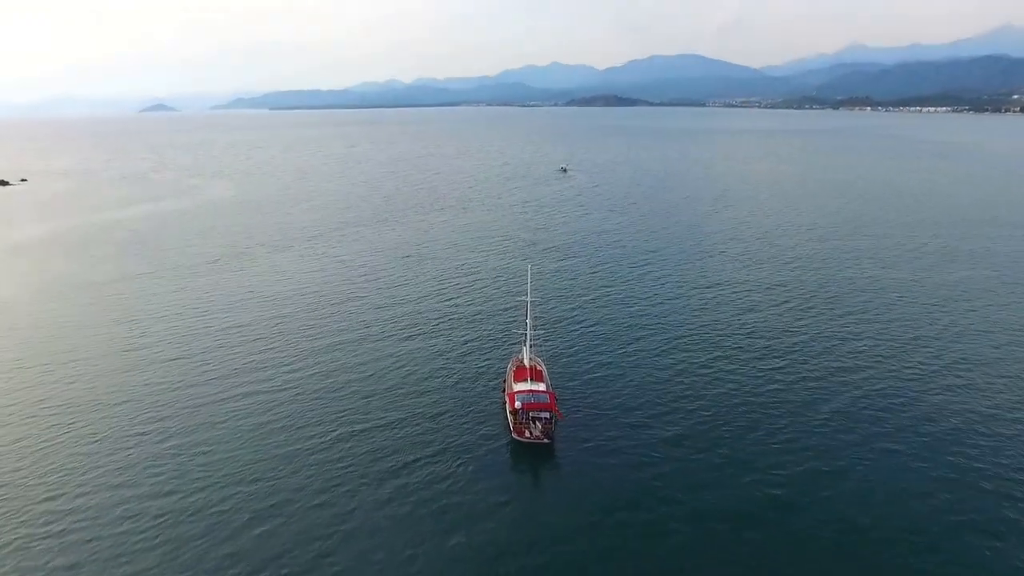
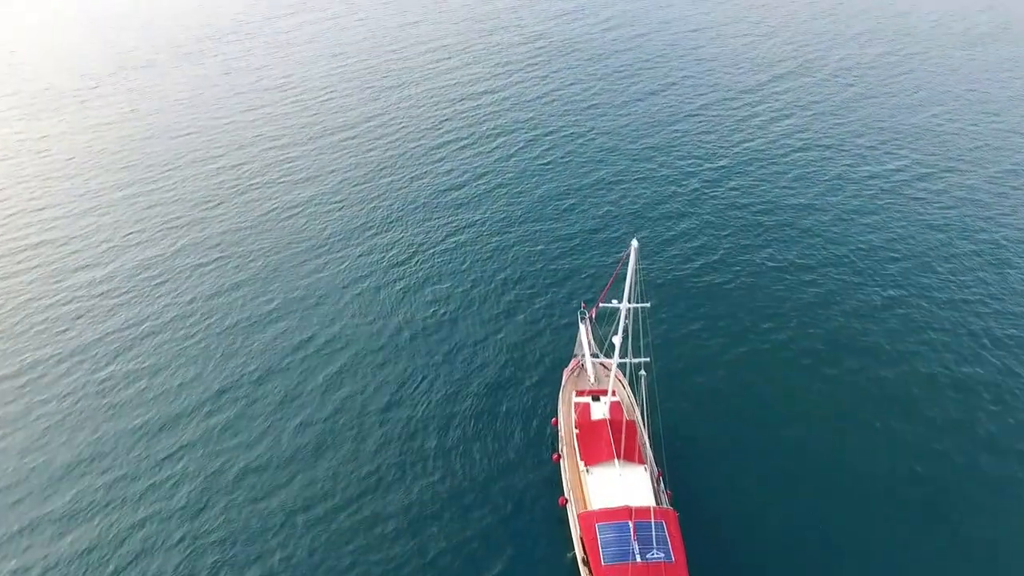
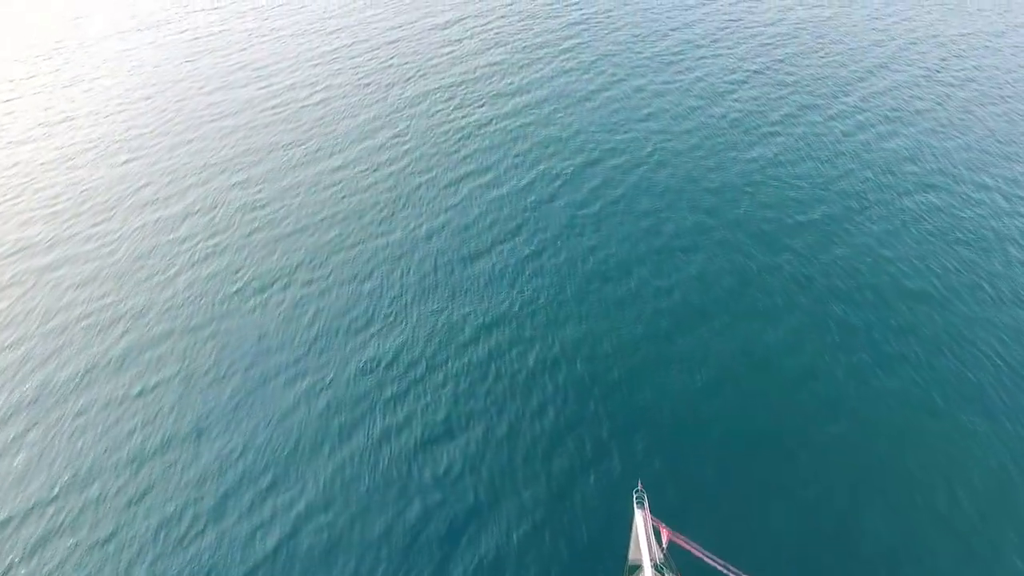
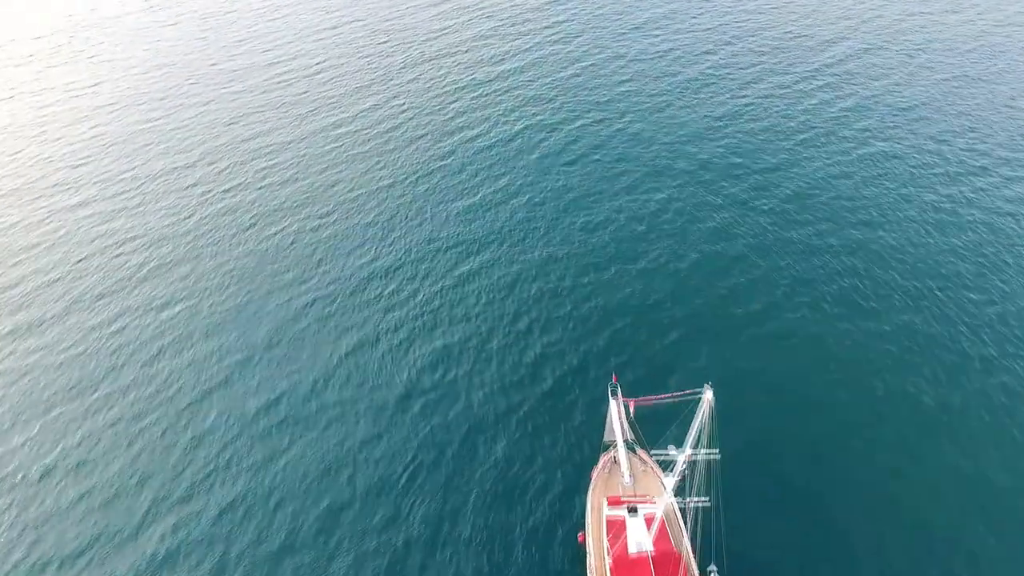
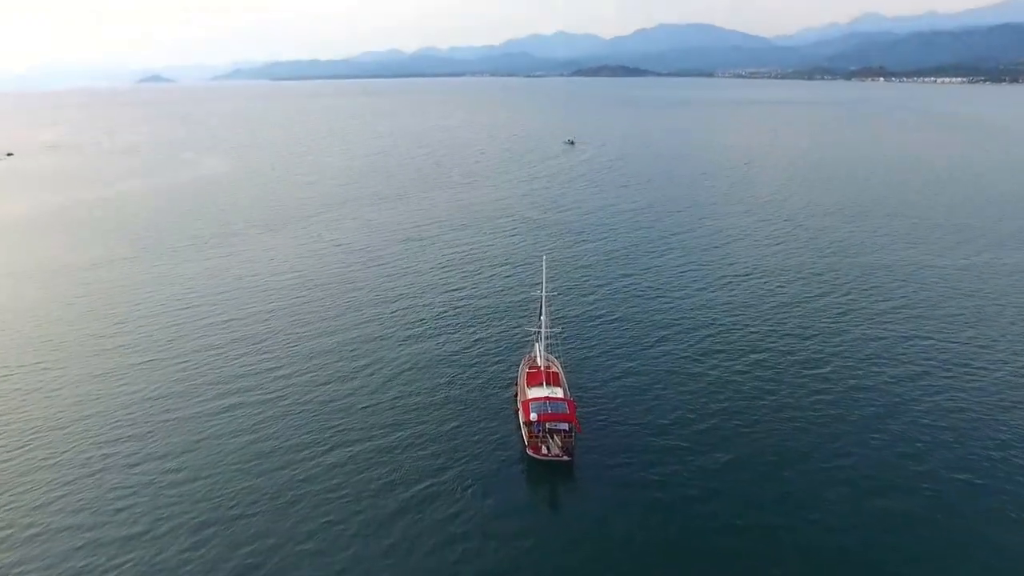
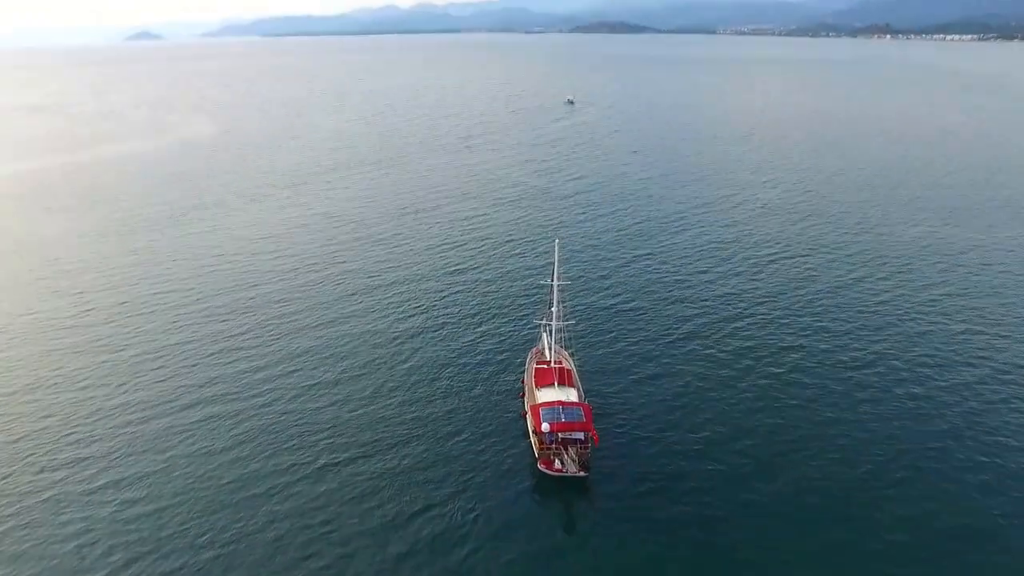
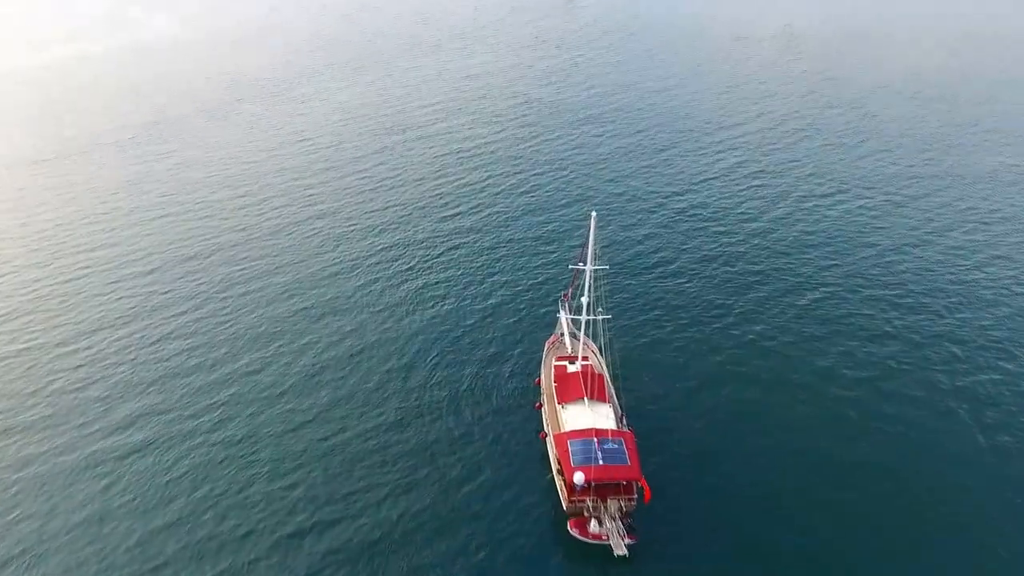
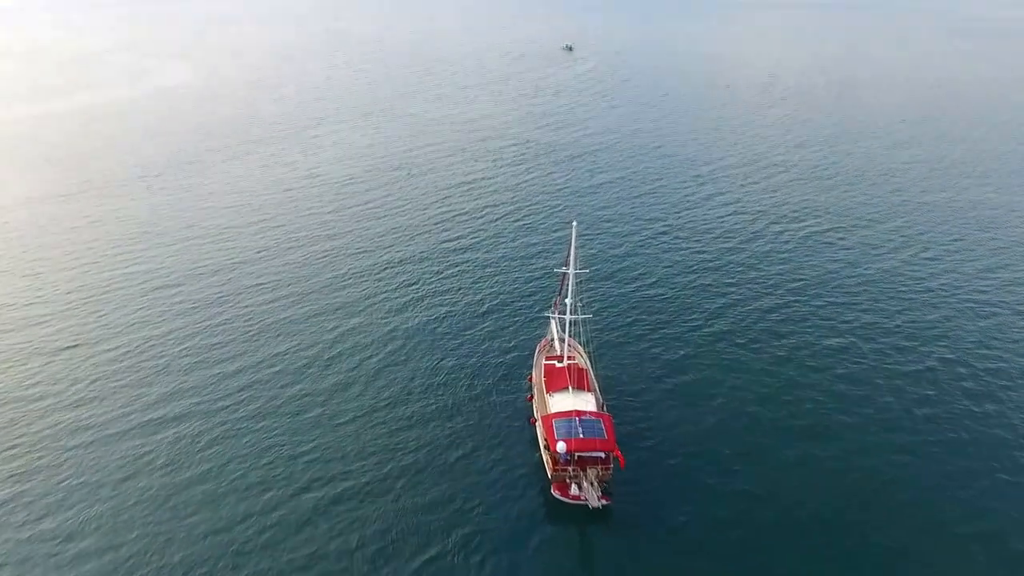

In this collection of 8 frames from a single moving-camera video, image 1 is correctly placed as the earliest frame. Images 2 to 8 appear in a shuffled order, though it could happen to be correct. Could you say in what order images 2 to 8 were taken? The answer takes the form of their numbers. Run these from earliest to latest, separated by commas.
5, 6, 8, 7, 2, 4, 3
